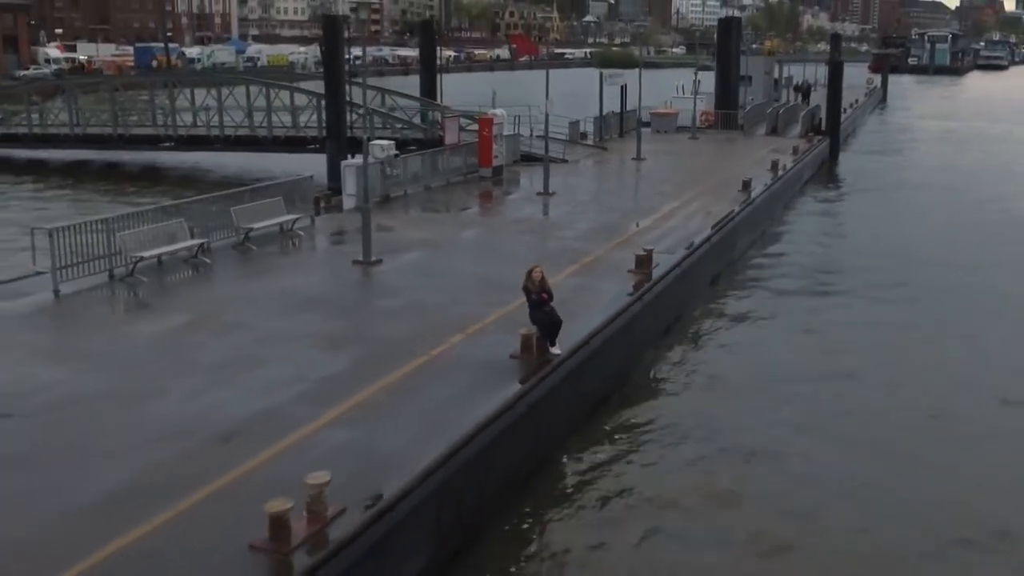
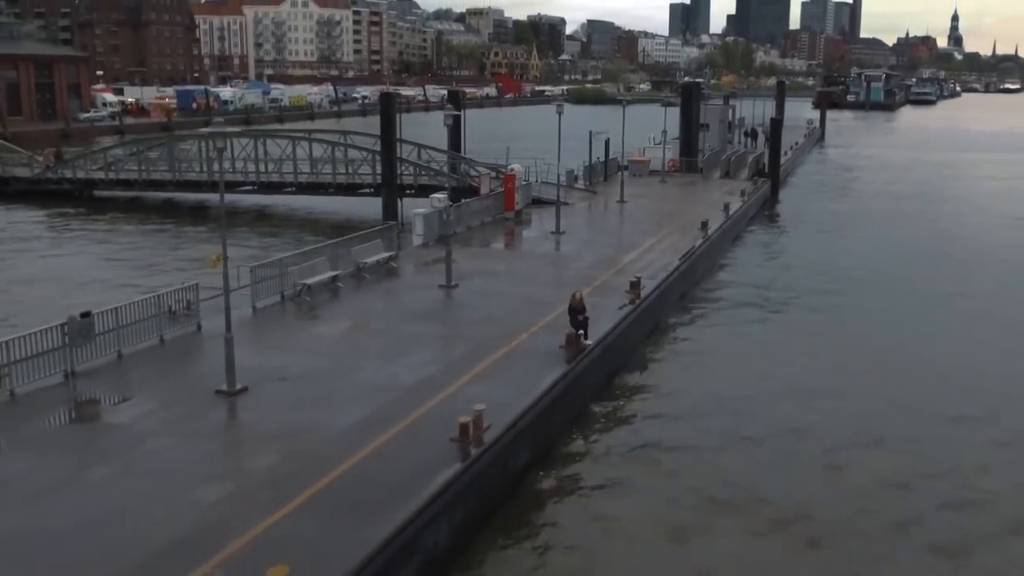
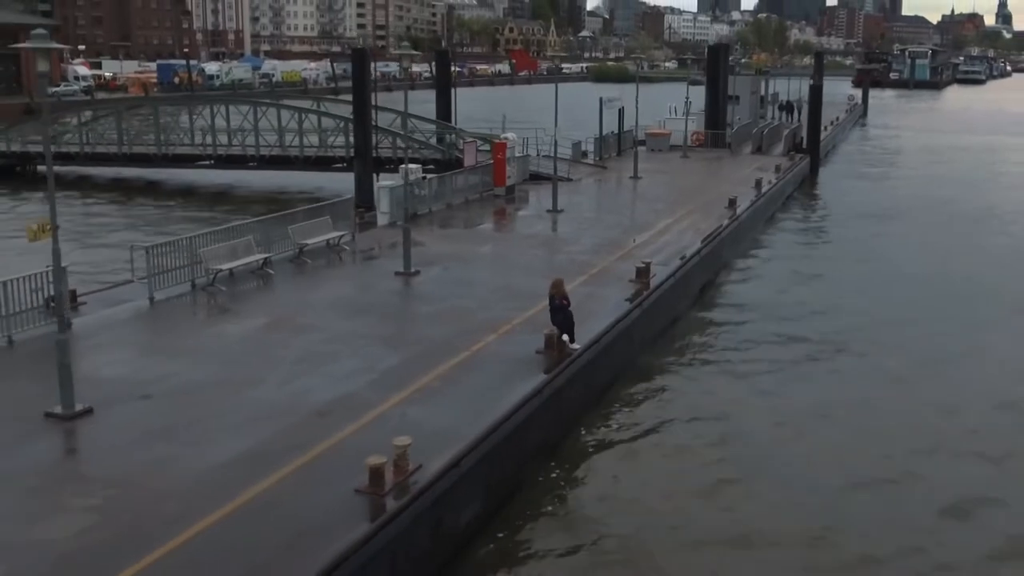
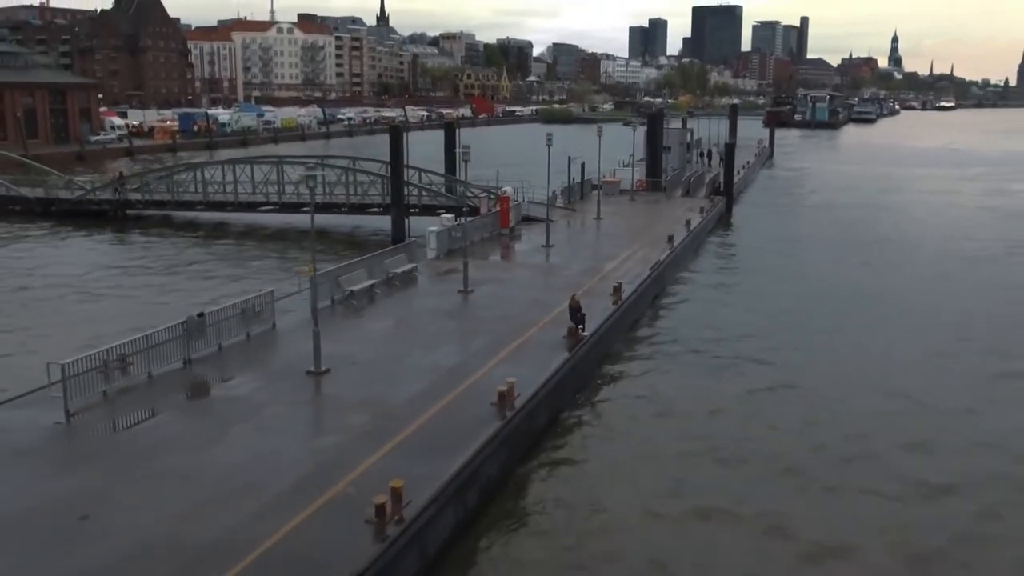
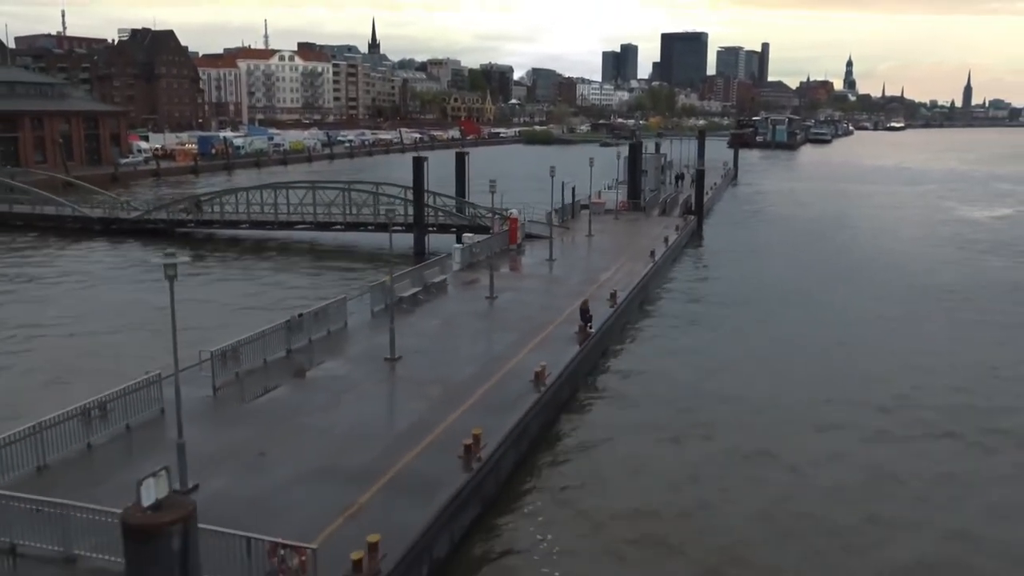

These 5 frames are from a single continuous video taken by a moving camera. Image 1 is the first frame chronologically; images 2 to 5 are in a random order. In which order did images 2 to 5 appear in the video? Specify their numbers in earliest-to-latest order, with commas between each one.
3, 2, 4, 5
